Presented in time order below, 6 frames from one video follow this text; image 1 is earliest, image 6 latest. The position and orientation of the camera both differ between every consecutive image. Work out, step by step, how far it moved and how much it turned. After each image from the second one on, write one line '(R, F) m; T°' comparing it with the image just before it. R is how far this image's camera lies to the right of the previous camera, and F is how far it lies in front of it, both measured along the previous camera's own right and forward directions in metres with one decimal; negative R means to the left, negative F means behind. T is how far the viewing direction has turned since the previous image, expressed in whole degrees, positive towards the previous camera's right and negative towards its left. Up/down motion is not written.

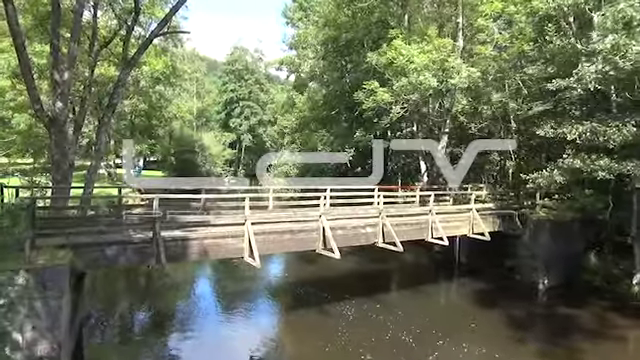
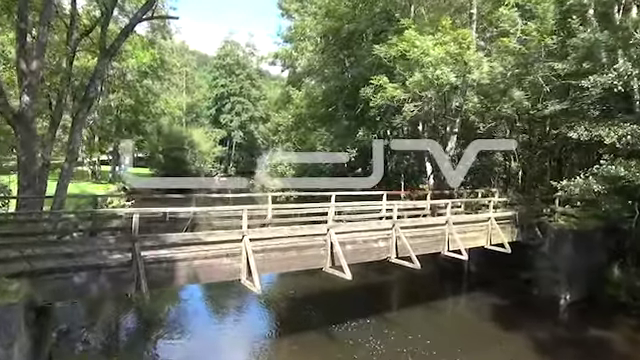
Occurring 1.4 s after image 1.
(-0.4, +1.4) m; +1°
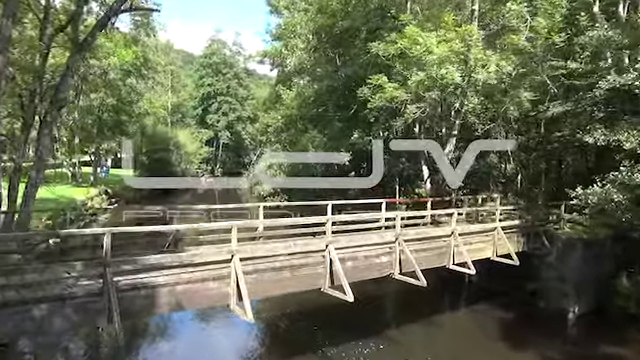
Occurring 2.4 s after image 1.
(-0.2, +1.0) m; +1°
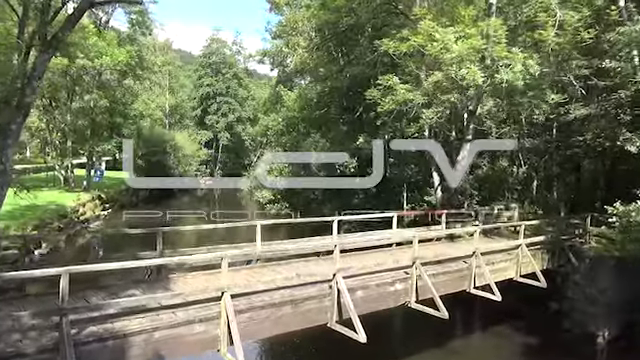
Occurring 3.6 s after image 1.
(-0.1, +1.2) m; 0°
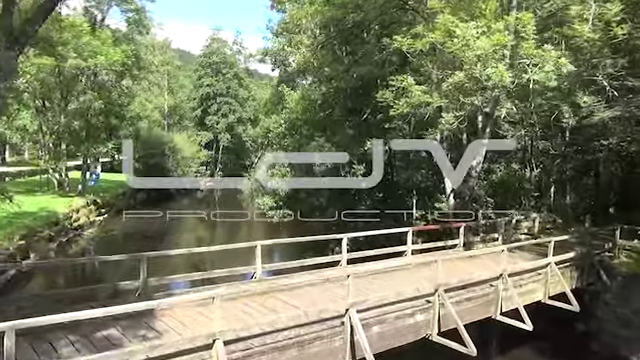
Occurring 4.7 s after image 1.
(-0.1, +1.1) m; 0°
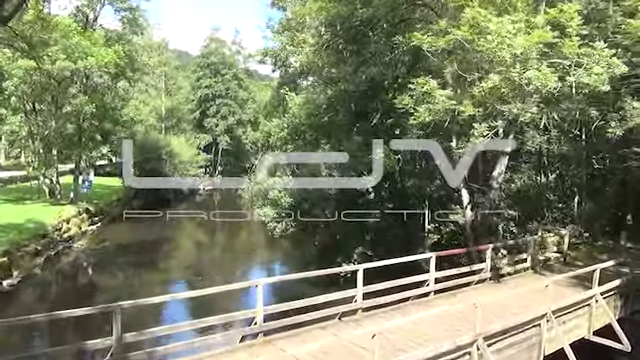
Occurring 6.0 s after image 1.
(-0.2, +1.3) m; 0°
